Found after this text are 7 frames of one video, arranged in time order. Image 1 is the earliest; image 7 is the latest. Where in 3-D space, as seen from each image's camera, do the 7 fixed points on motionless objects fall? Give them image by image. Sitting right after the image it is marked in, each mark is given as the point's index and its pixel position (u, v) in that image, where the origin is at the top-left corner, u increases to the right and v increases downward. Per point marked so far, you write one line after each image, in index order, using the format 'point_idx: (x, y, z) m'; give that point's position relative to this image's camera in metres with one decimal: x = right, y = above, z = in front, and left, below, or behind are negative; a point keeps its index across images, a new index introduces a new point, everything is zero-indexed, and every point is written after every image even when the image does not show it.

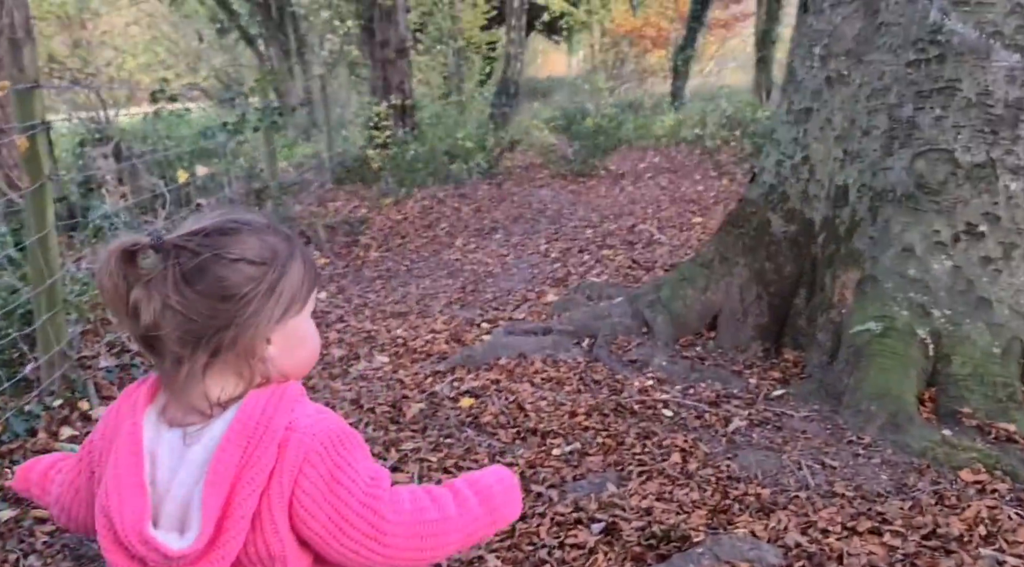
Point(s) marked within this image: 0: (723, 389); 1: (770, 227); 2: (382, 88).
0: (+1.0, -0.5, +4.0) m
1: (+1.4, +0.3, +4.4) m
2: (-2.1, +3.2, +13.2) m
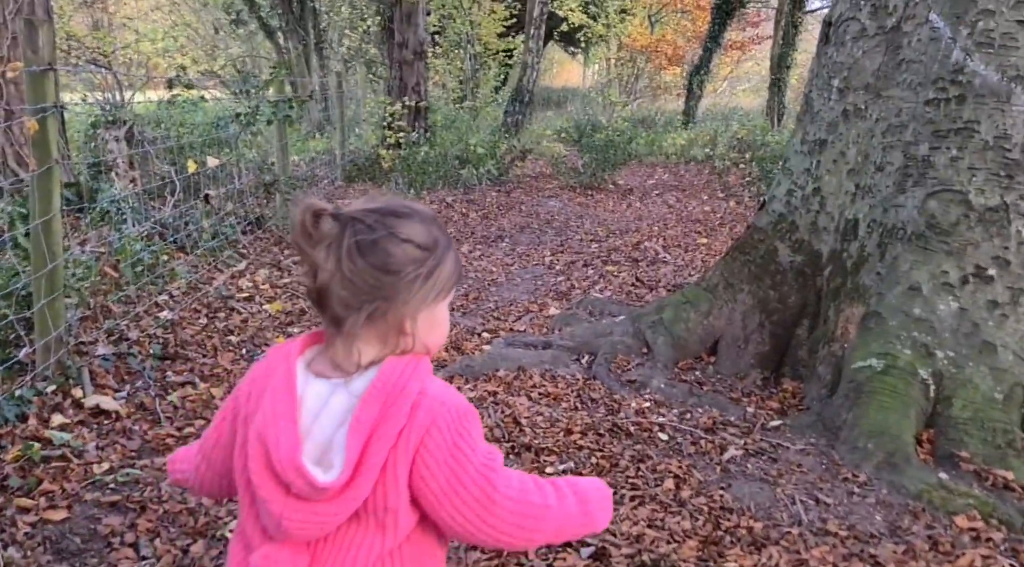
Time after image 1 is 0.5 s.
0: (+1.0, -0.6, +3.9) m
1: (+1.4, +0.2, +4.4) m
2: (-1.9, +3.2, +13.2) m
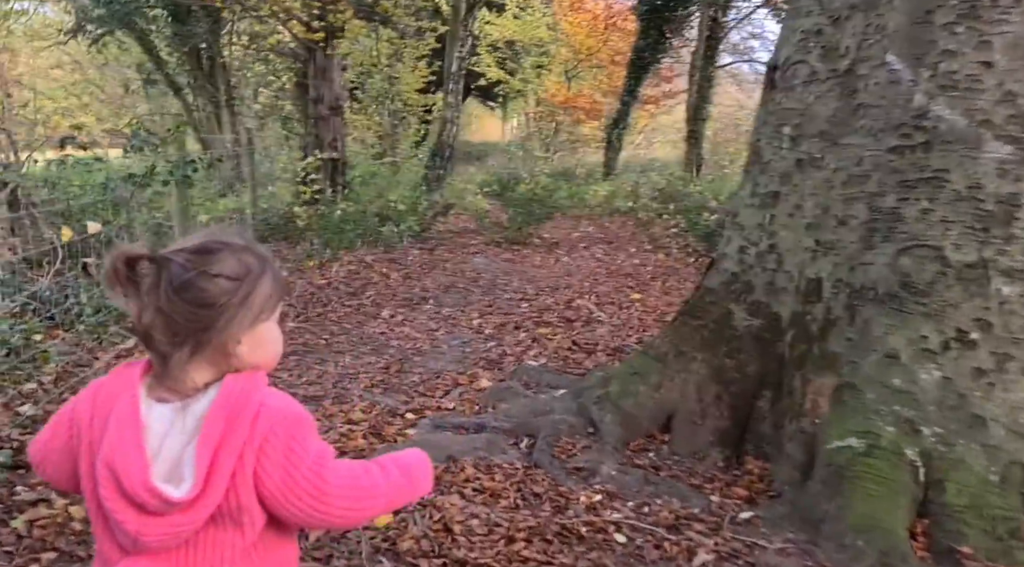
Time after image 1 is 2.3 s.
0: (+0.7, -0.9, +3.4) m
1: (+1.1, -0.2, +3.9) m
2: (-3.1, +2.2, +12.6) m
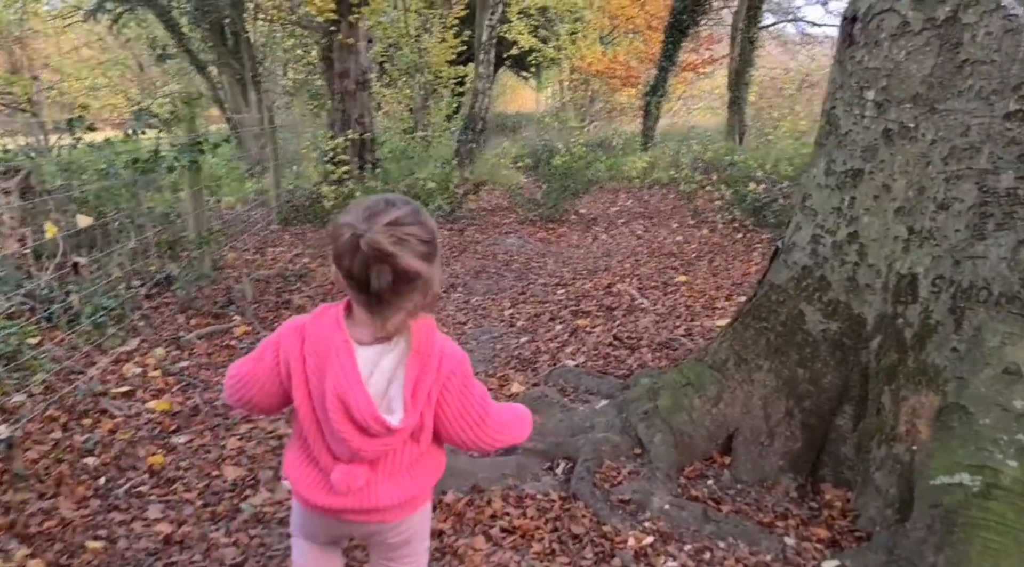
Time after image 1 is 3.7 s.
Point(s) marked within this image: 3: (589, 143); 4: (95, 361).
0: (+0.8, -1.0, +2.9) m
1: (+1.2, -0.2, +3.3) m
2: (-2.6, +2.4, +12.1) m
3: (+1.8, +3.4, +19.5) m
4: (-2.7, -0.5, +5.3) m
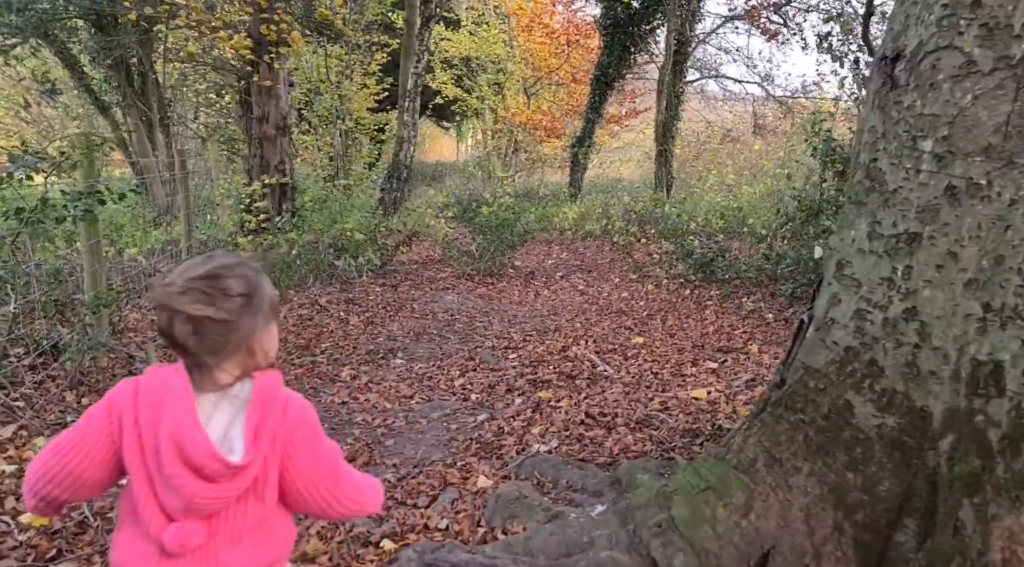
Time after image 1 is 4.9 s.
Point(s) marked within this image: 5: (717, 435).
0: (+0.9, -1.2, +2.2) m
1: (+1.2, -0.4, +2.8) m
2: (-3.6, +1.6, +11.3) m
3: (+0.2, +2.1, +19.1) m
4: (-2.9, -0.9, +4.3) m
5: (+1.1, -0.8, +4.5) m
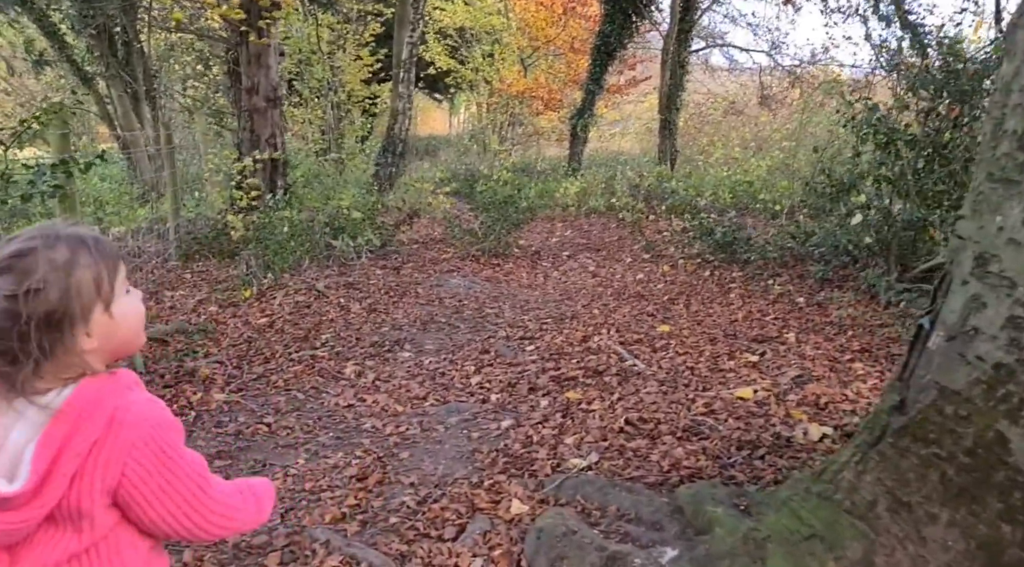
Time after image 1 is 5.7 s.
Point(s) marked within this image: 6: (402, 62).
0: (+1.0, -1.2, +1.7) m
1: (+1.3, -0.4, +2.2) m
2: (-3.5, +1.8, +10.6) m
3: (+0.2, +2.6, +18.4) m
4: (-2.7, -0.9, +3.7) m
5: (+1.3, -0.8, +3.9) m
6: (-1.8, +3.9, +14.2) m
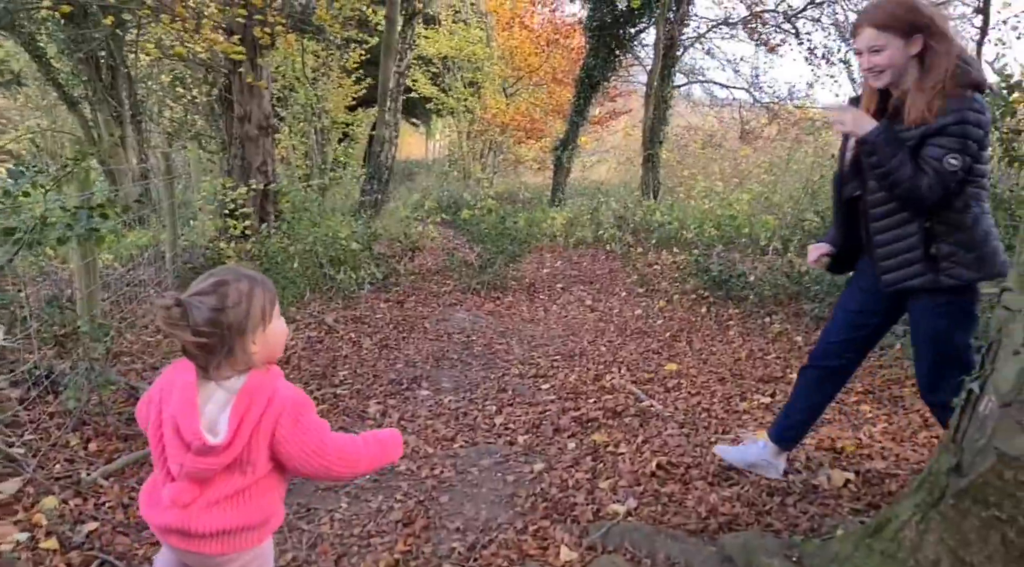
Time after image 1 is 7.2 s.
0: (+1.3, -1.4, +1.8) m
1: (+1.6, -0.7, +2.4) m
2: (-3.5, +1.5, +10.6) m
3: (-0.1, +2.0, +18.6) m
4: (-2.5, -1.1, +3.7) m
5: (+1.5, -1.1, +4.1) m
6: (-1.9, +3.4, +14.4) m
